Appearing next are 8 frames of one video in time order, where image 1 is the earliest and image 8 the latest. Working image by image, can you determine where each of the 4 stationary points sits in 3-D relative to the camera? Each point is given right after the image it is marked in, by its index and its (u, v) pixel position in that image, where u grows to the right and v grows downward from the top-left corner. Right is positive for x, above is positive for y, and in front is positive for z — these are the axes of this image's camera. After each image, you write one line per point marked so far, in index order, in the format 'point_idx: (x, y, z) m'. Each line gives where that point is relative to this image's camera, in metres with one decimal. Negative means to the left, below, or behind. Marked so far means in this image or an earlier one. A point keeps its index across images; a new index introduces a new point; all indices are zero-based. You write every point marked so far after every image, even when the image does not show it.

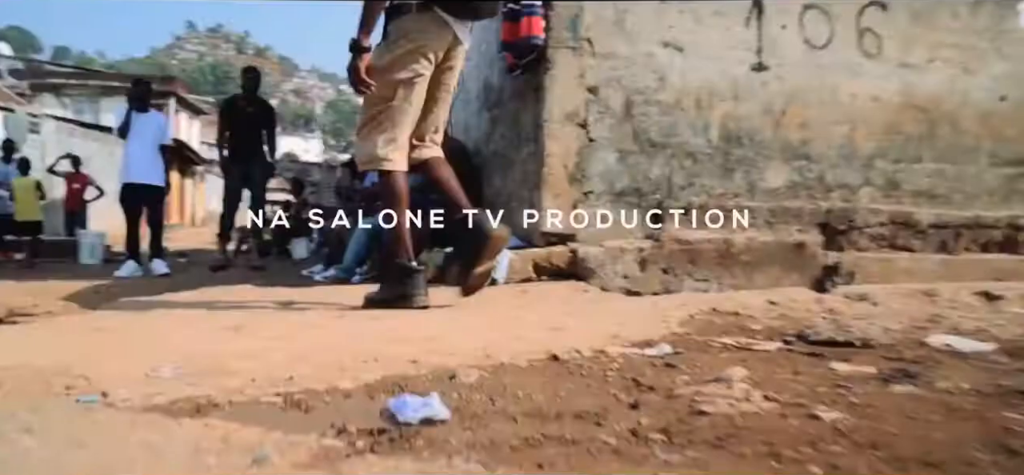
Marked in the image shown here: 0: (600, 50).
0: (+0.5, +1.0, +4.0) m
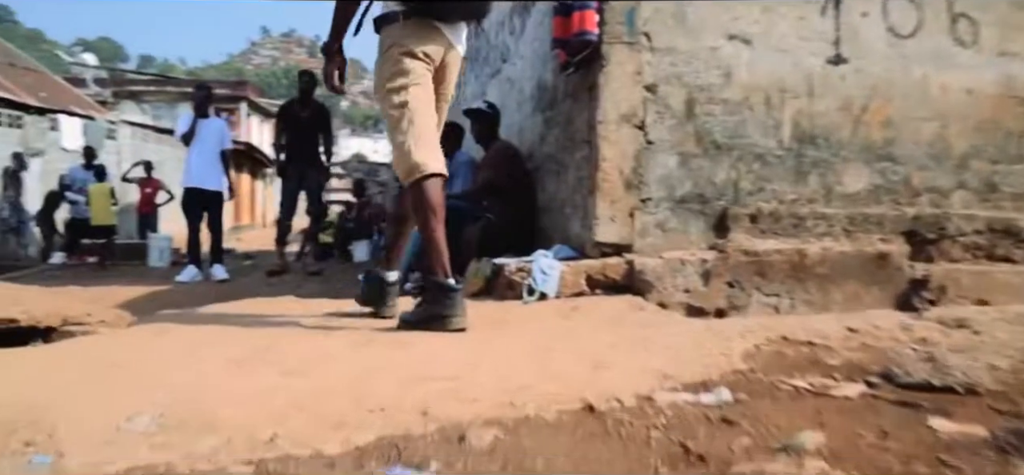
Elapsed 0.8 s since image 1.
0: (+0.7, +1.0, +3.7) m
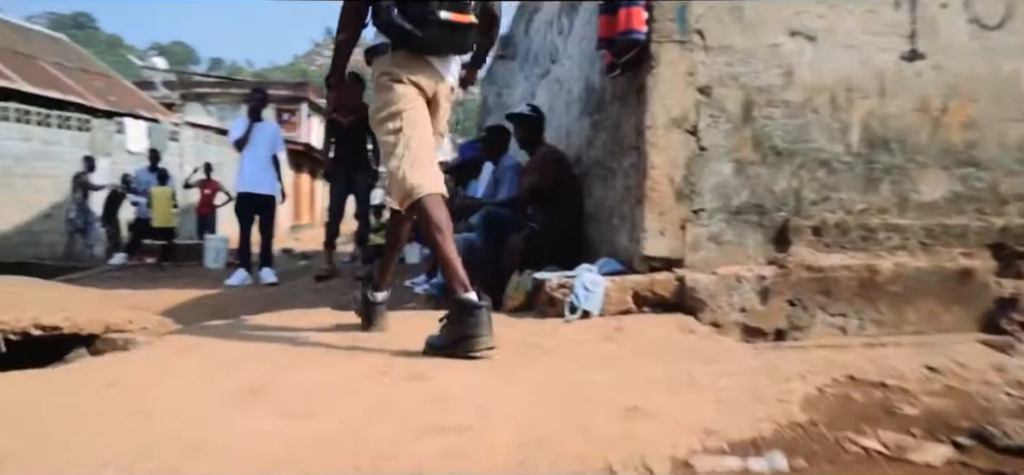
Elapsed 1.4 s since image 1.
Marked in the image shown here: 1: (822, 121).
0: (+0.9, +0.9, +3.5) m
1: (+1.4, +0.5, +3.5) m
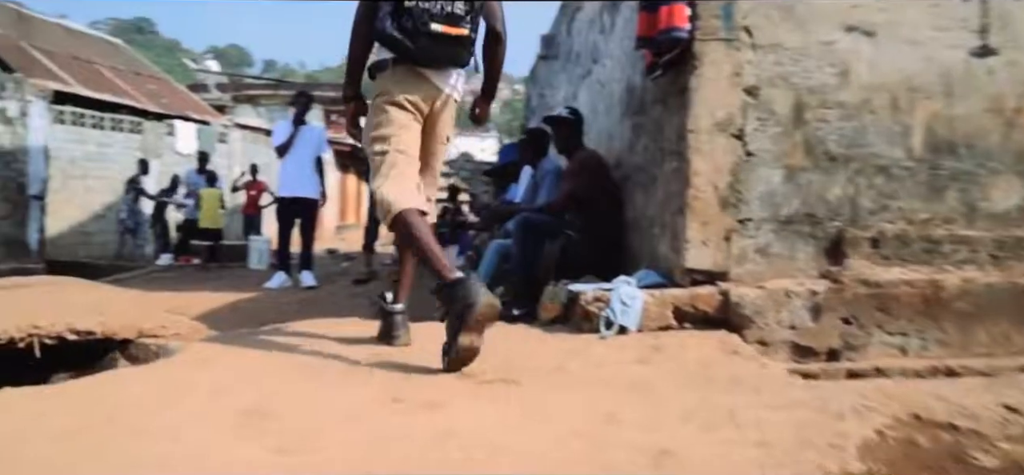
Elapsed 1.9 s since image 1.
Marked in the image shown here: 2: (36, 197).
0: (+1.1, +0.9, +3.2) m
1: (+1.6, +0.5, +3.2) m
2: (-6.2, +0.5, +9.7) m
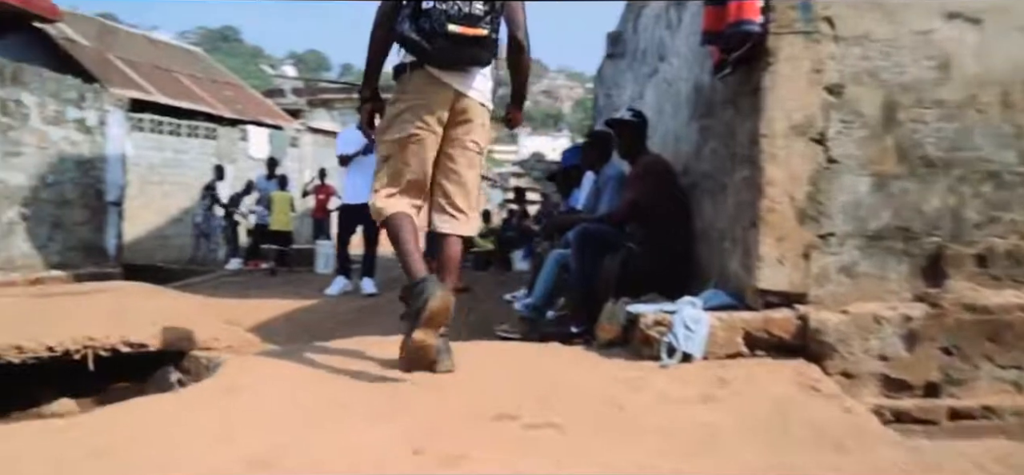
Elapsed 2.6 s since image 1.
0: (+1.3, +0.8, +2.9) m
1: (+1.8, +0.4, +2.8) m
2: (-5.4, +0.5, +10.0) m
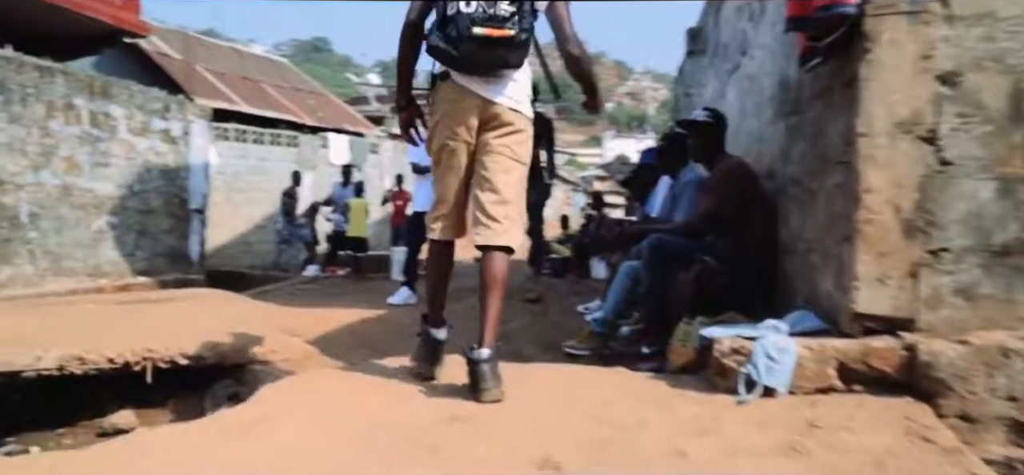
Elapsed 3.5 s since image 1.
0: (+1.5, +0.7, +2.4) m
1: (+1.9, +0.4, +2.3) m
2: (-4.3, +0.4, +10.3) m
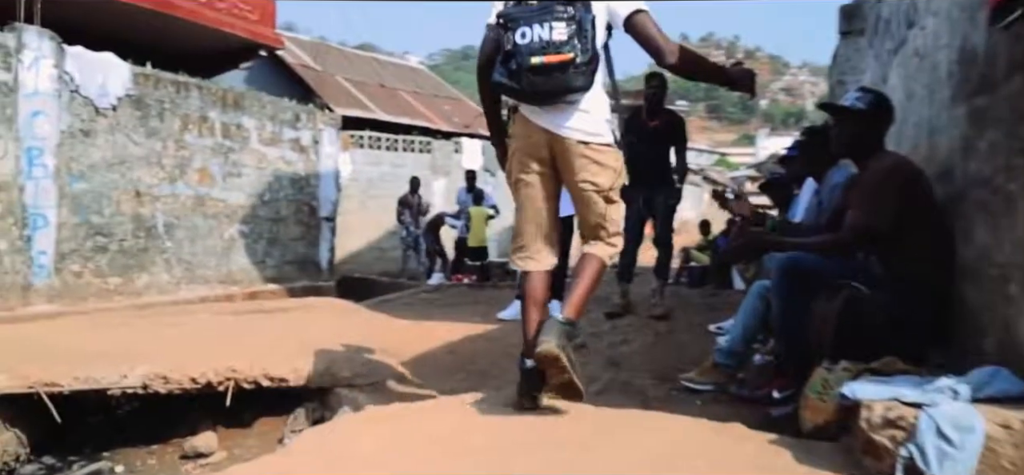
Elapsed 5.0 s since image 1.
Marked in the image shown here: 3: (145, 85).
0: (+1.6, +0.7, +1.6) m
1: (+2.0, +0.3, +1.3) m
2: (-2.6, +0.3, +10.4) m
3: (-3.7, +1.5, +7.6) m
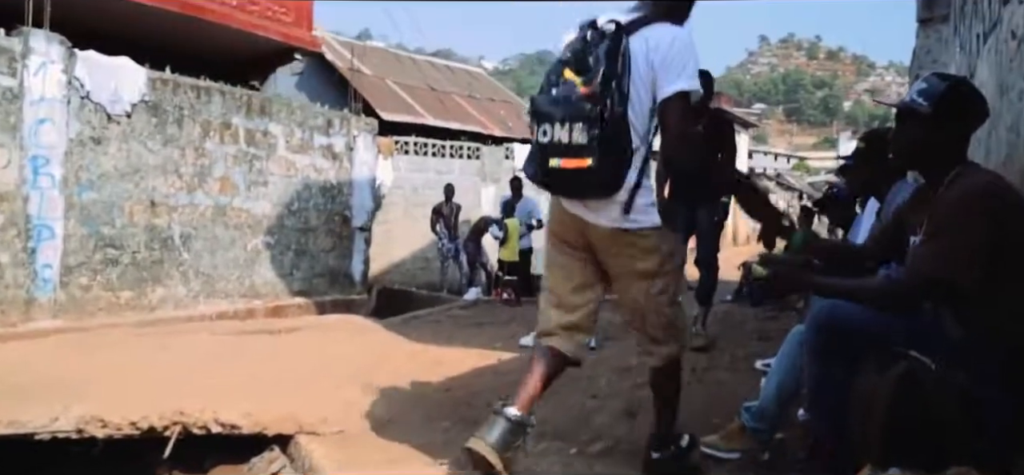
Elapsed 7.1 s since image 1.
0: (+1.3, +0.6, +0.8) m
1: (+1.7, +0.2, +0.5) m
2: (-2.0, +0.1, +10.0) m
3: (-3.4, +1.4, +7.3) m
